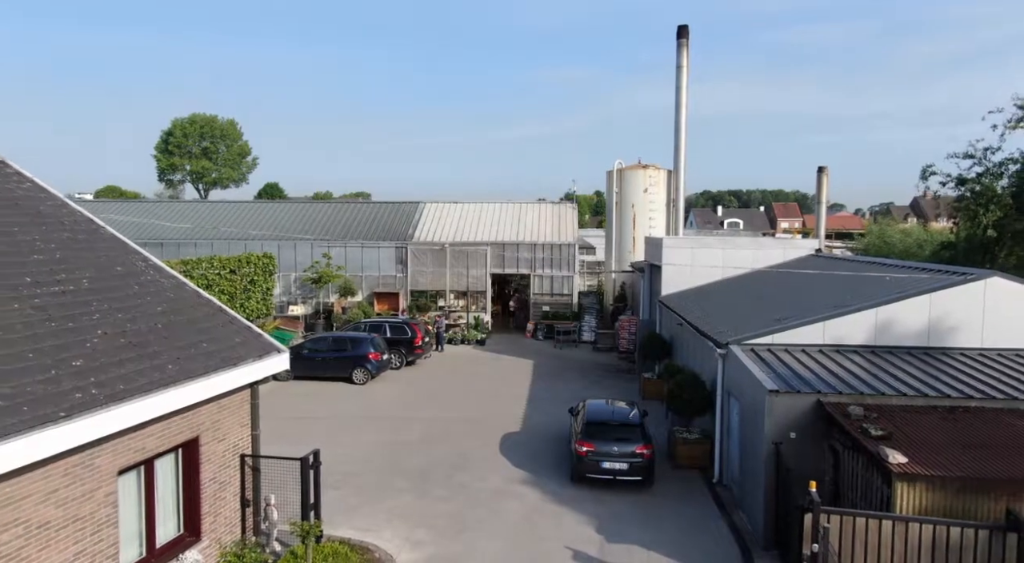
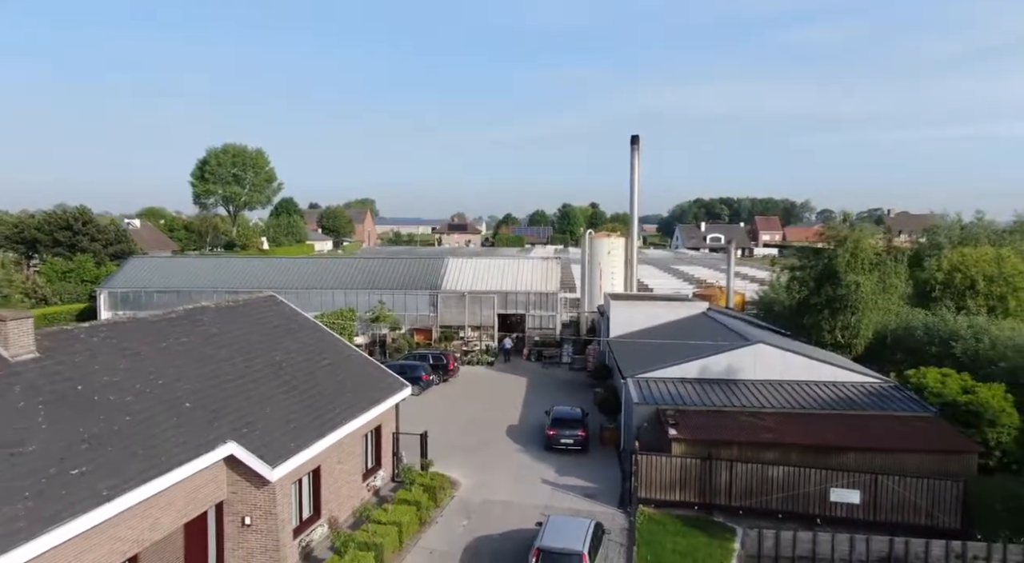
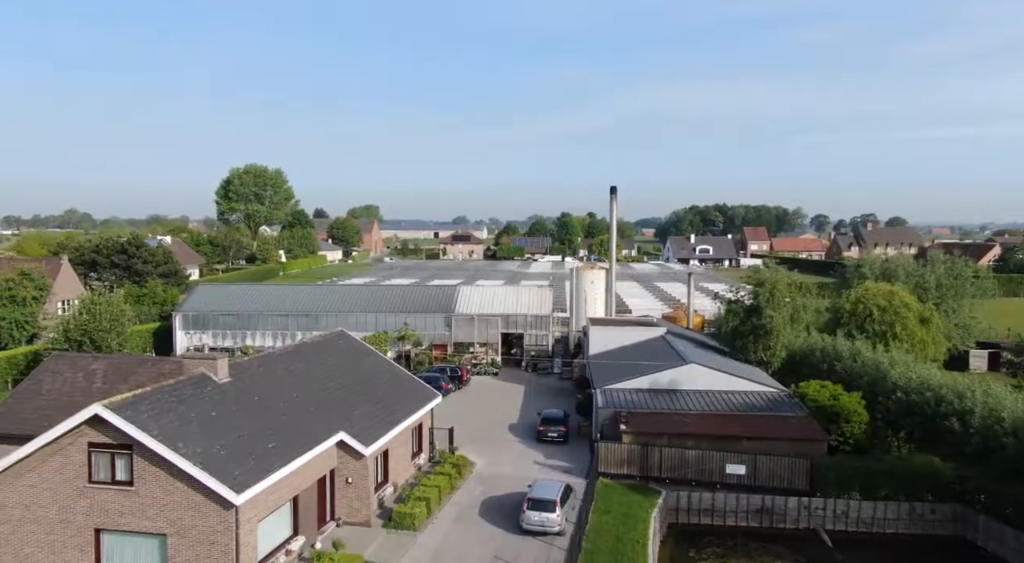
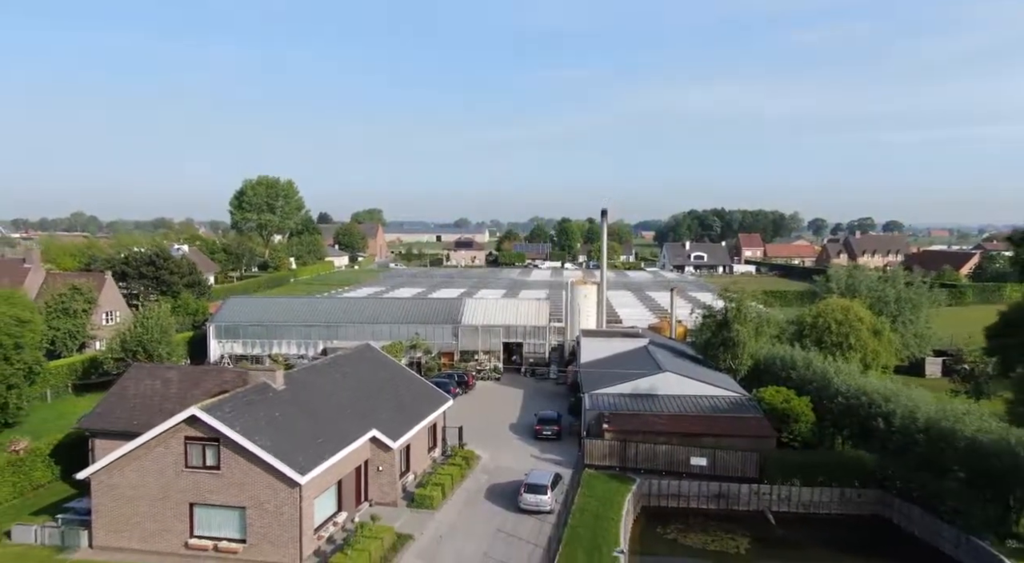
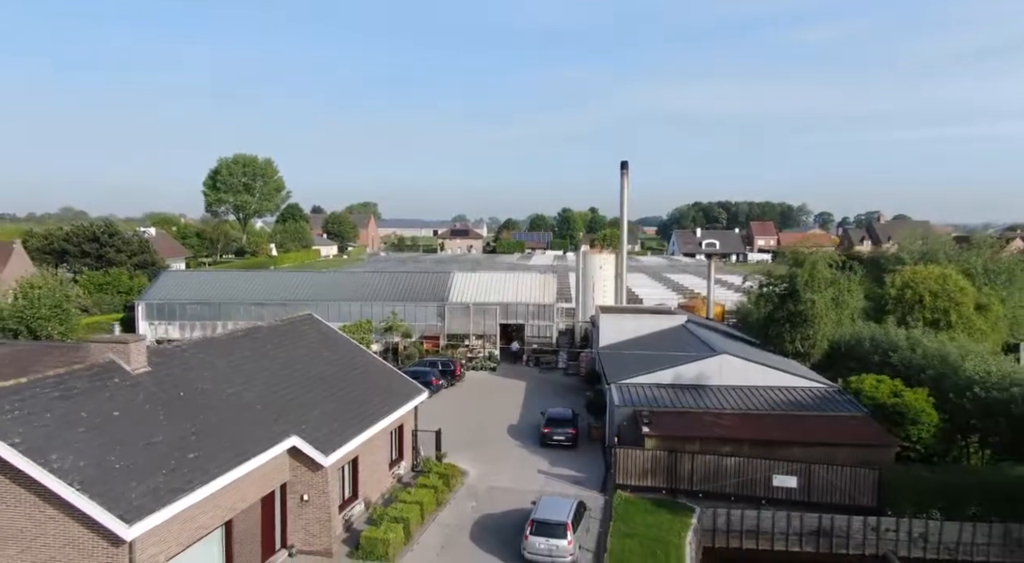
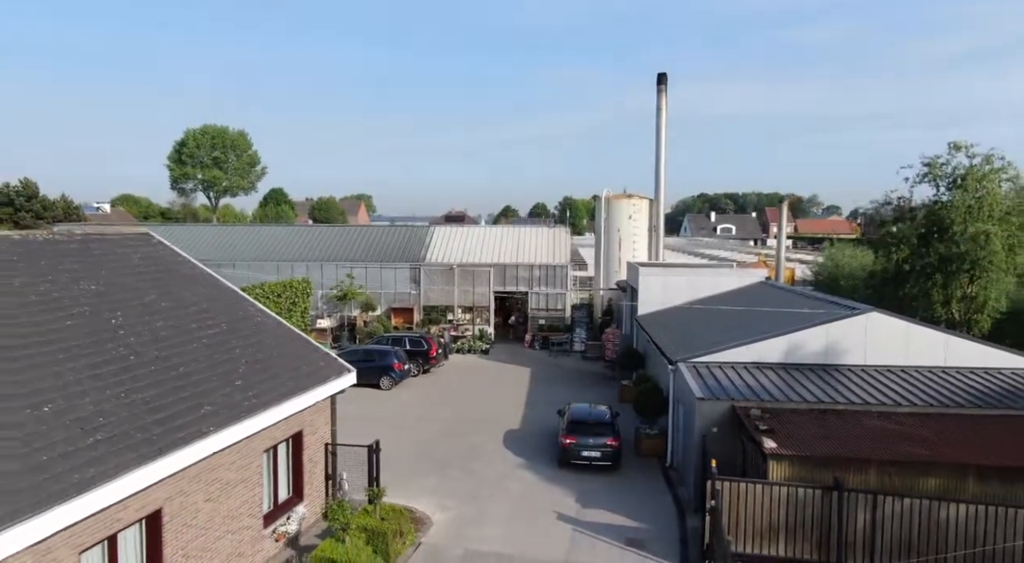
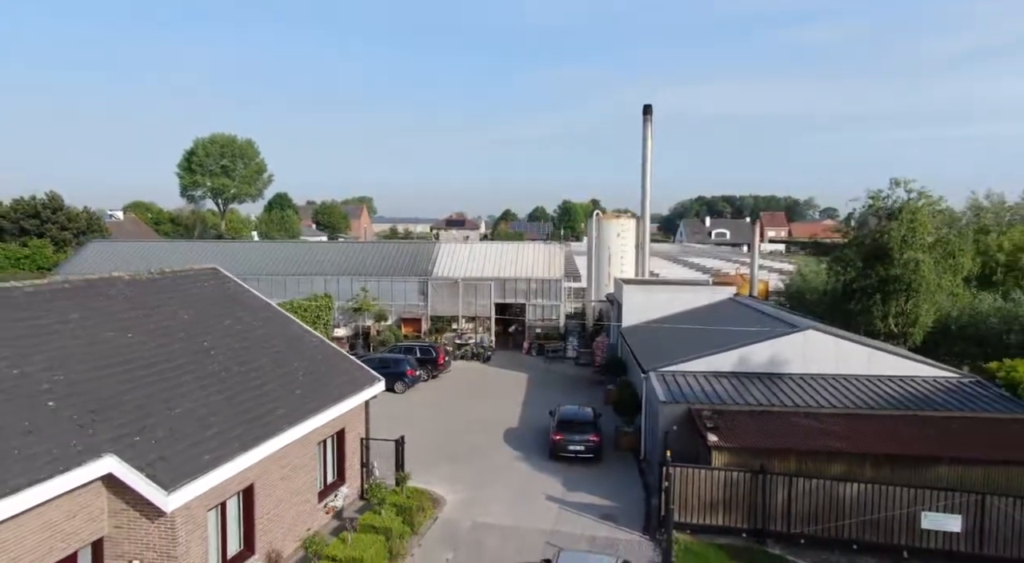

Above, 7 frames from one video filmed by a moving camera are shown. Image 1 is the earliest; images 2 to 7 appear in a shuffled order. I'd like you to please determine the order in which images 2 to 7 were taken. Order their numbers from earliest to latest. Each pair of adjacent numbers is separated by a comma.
6, 7, 2, 5, 3, 4
